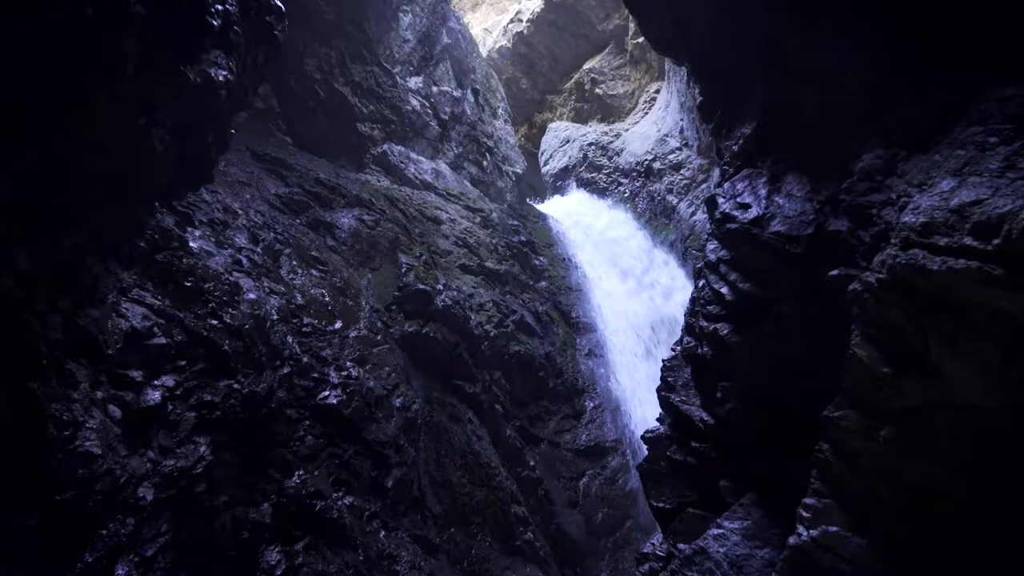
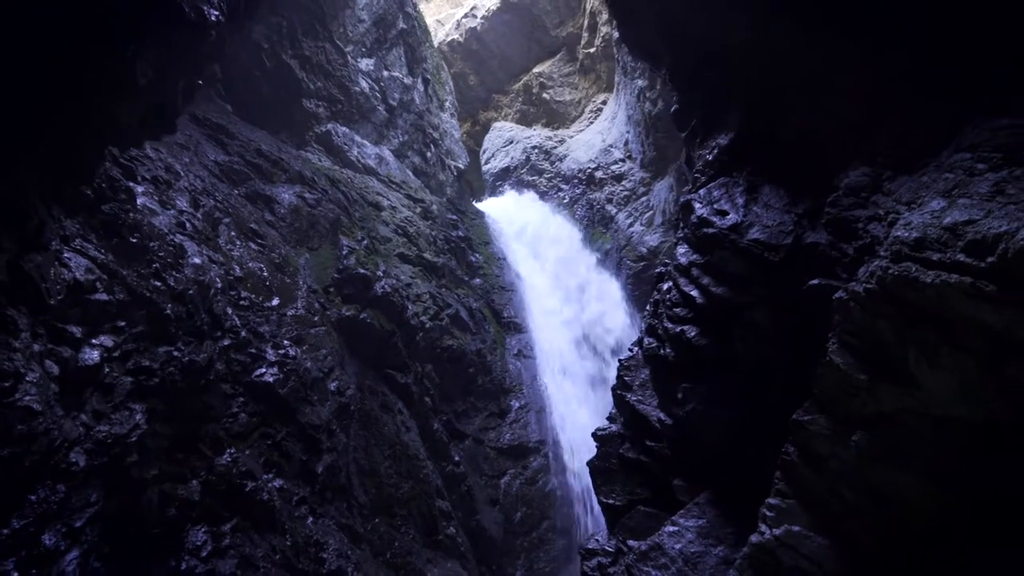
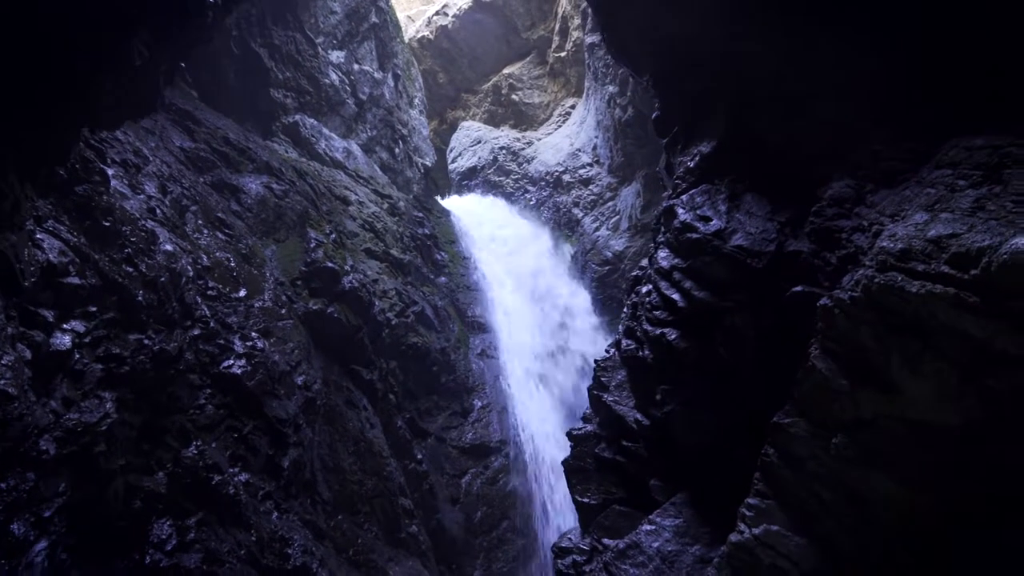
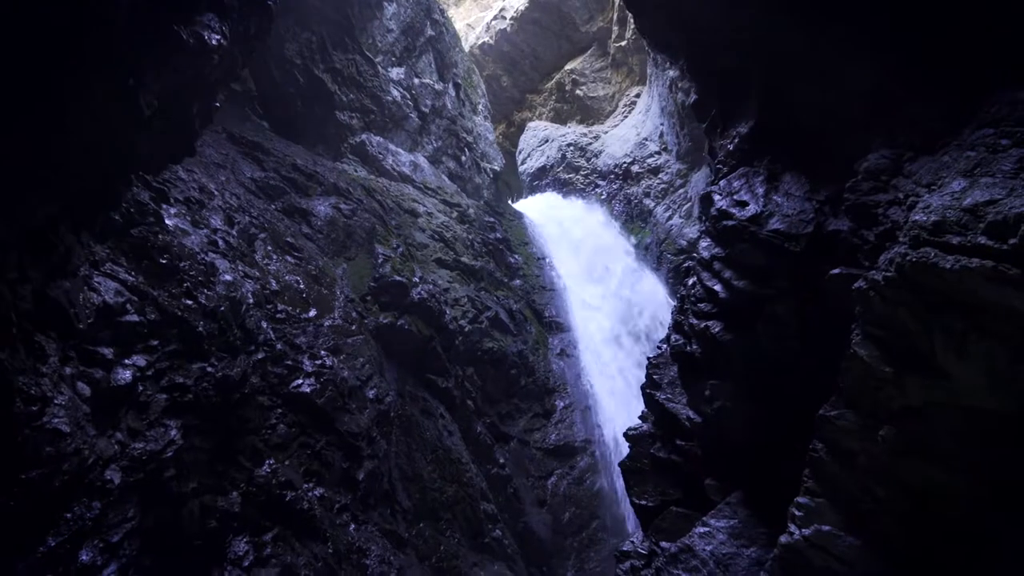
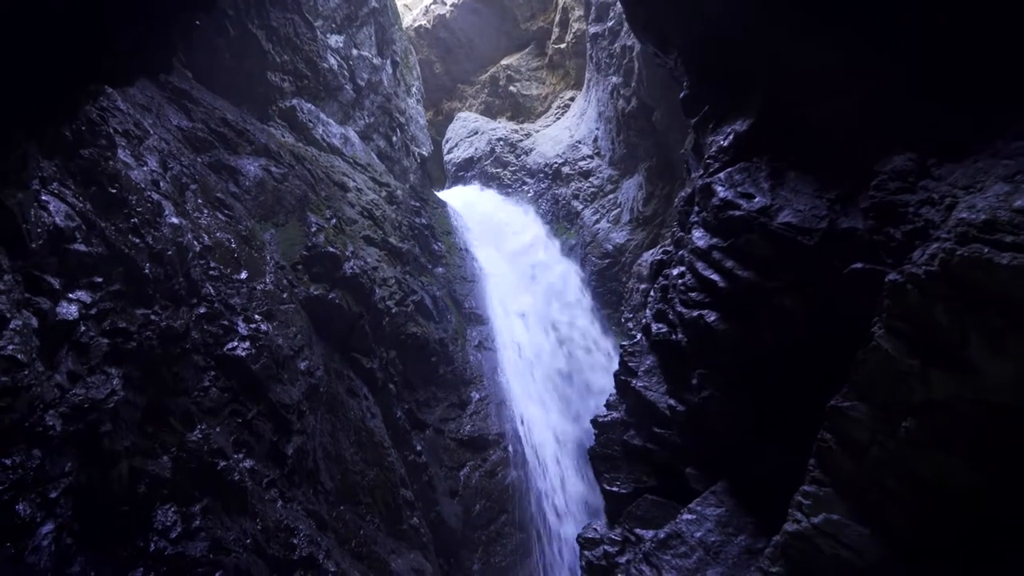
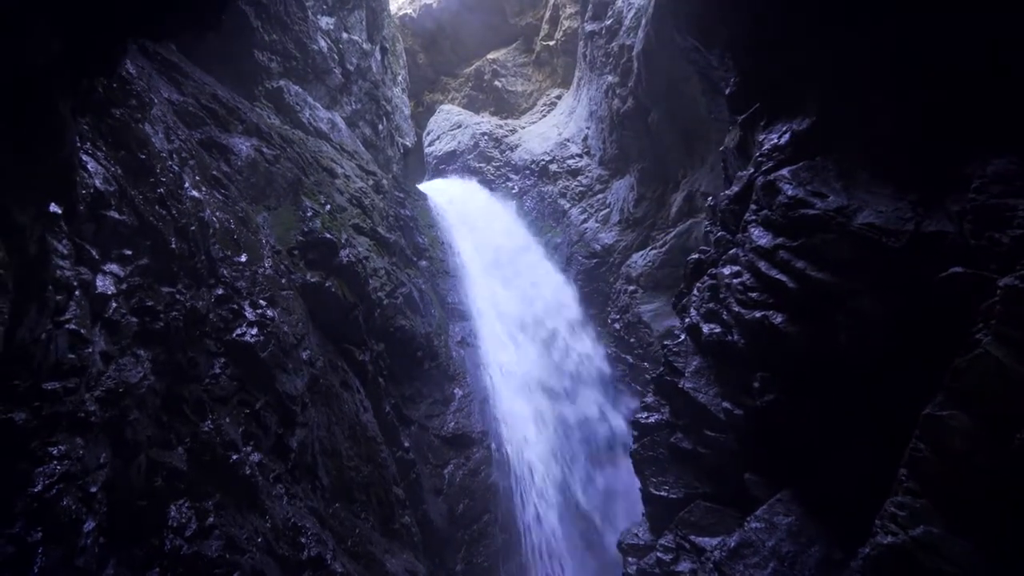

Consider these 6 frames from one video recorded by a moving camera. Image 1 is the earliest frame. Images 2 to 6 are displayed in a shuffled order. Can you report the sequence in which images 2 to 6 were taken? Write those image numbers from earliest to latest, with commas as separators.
4, 2, 3, 5, 6
